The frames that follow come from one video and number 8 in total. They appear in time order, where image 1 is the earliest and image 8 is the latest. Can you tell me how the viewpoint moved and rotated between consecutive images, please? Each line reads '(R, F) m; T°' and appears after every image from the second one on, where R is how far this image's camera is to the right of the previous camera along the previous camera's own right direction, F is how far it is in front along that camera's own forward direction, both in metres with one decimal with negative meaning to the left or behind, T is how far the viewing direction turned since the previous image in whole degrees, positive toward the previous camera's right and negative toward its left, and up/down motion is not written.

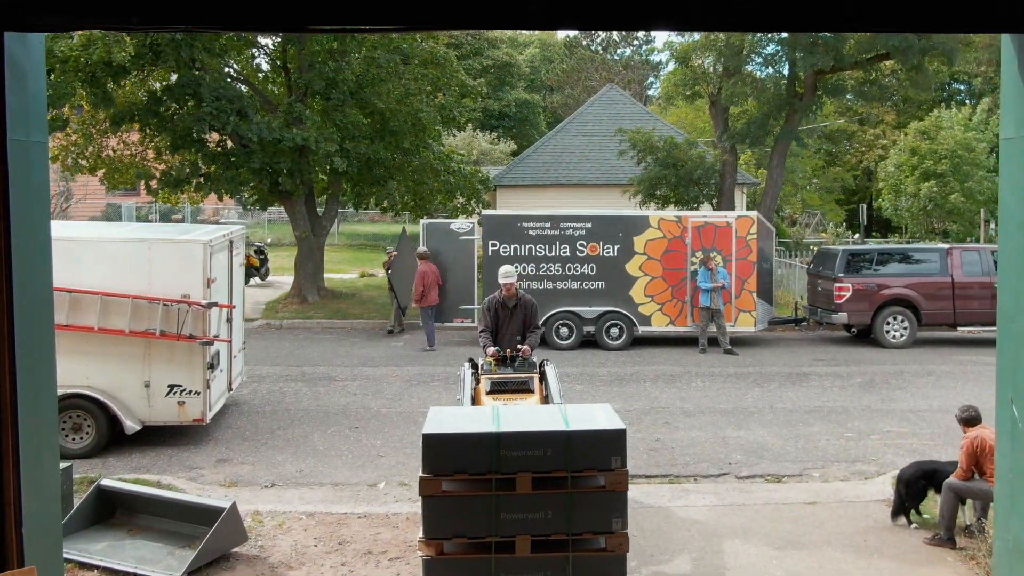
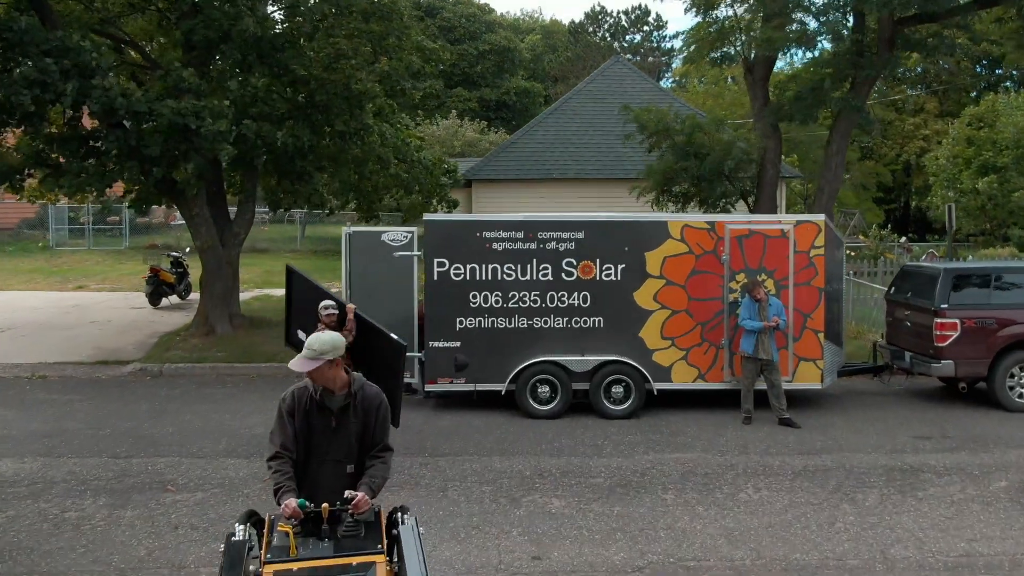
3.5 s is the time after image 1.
(+0.6, +5.2) m; -1°
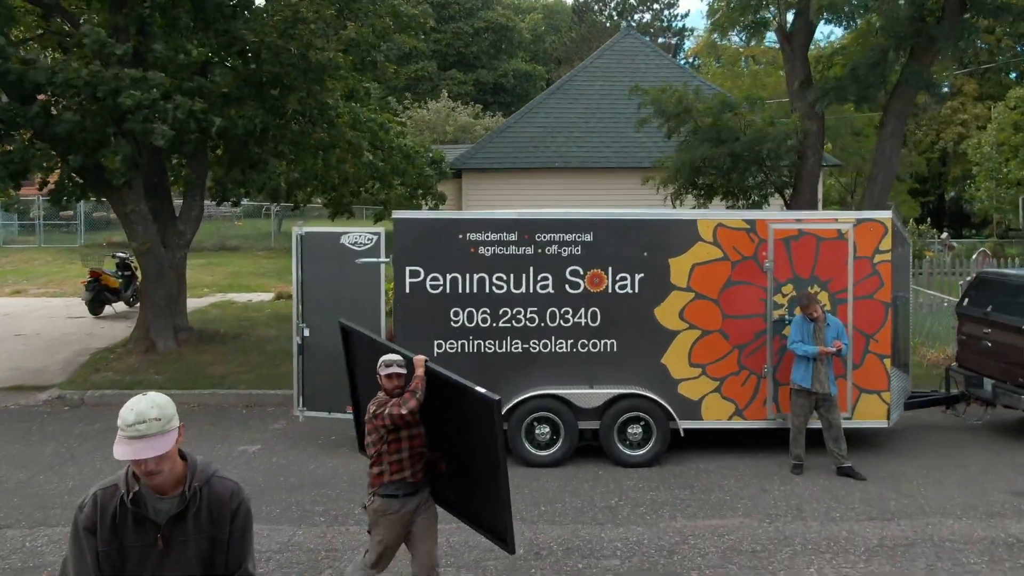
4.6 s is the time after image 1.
(+0.1, +2.2) m; 0°
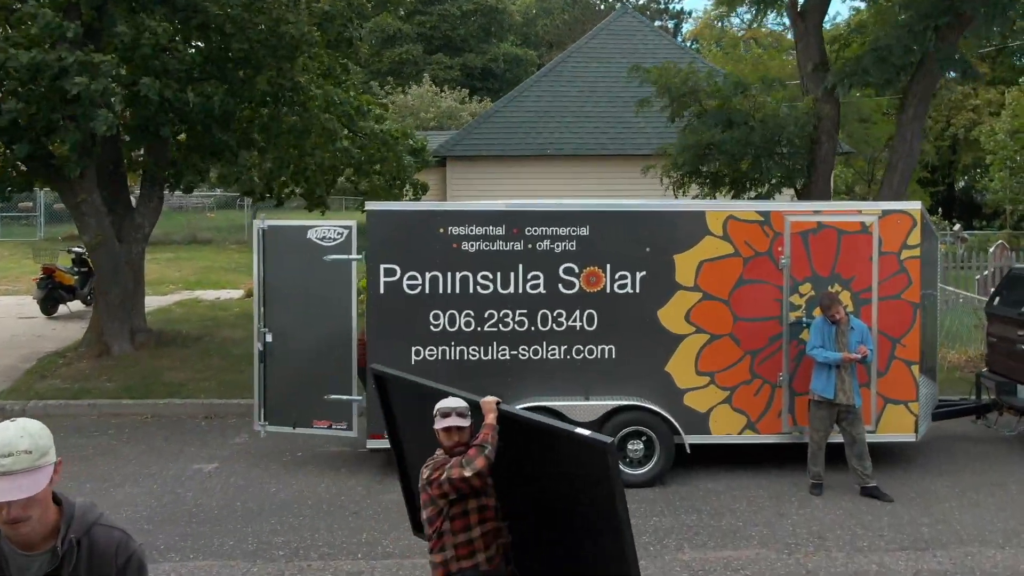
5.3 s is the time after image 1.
(0.0, +1.0) m; 0°
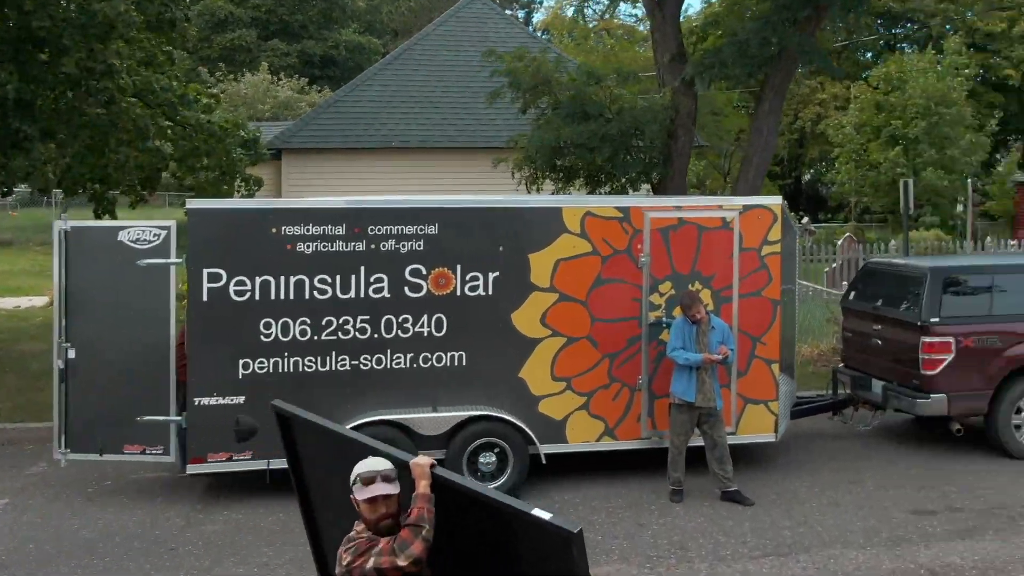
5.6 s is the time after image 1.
(+0.1, +0.6) m; +8°
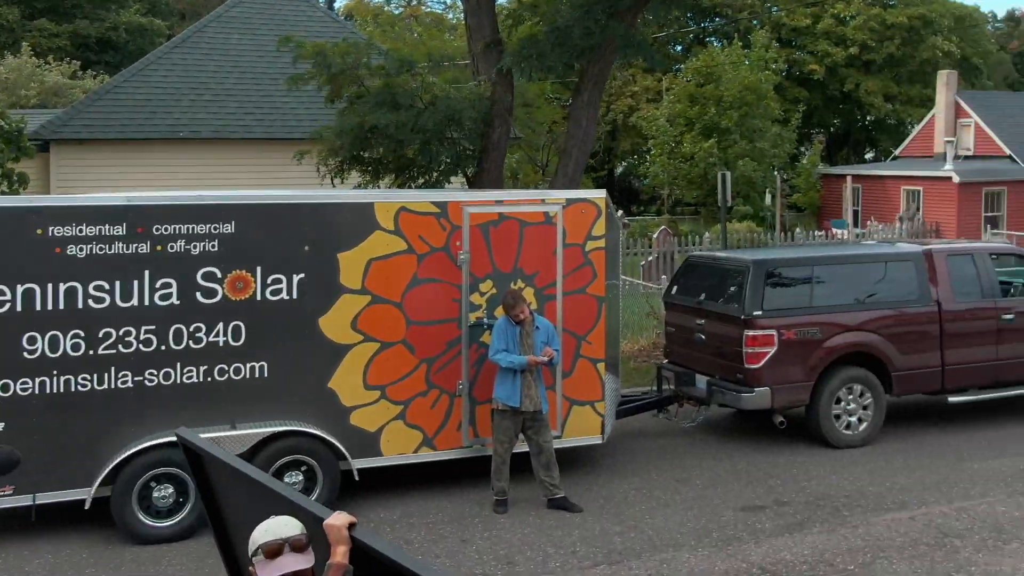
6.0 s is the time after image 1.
(0.0, +0.6) m; +10°
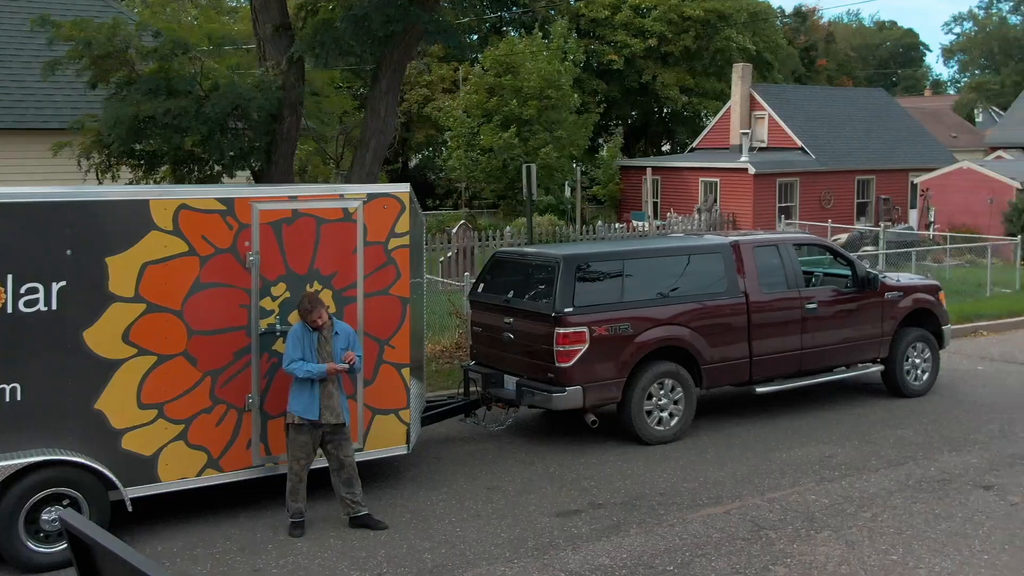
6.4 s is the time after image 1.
(0.0, +0.5) m; +11°
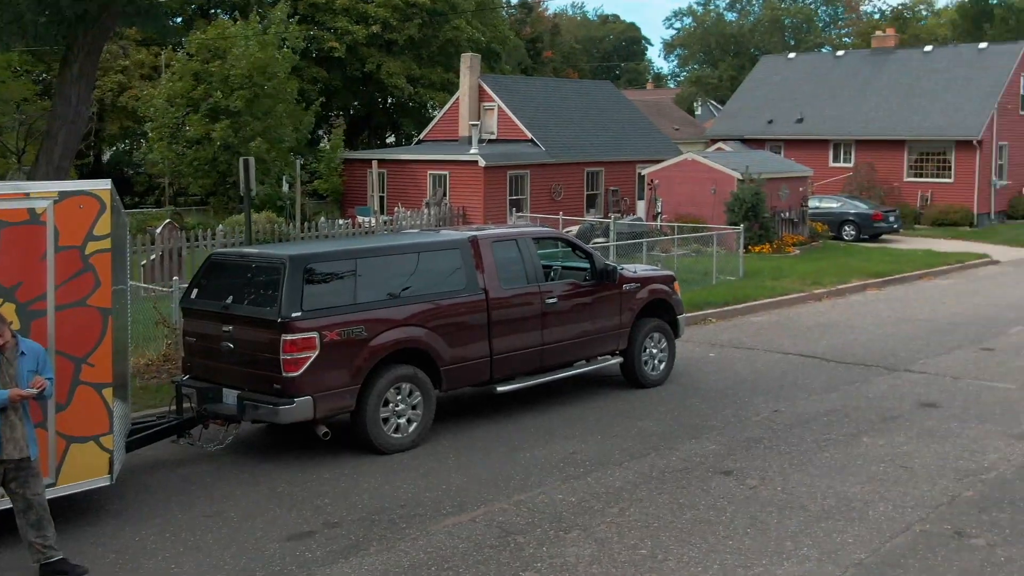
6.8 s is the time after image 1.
(+0.1, +0.6) m; +14°
